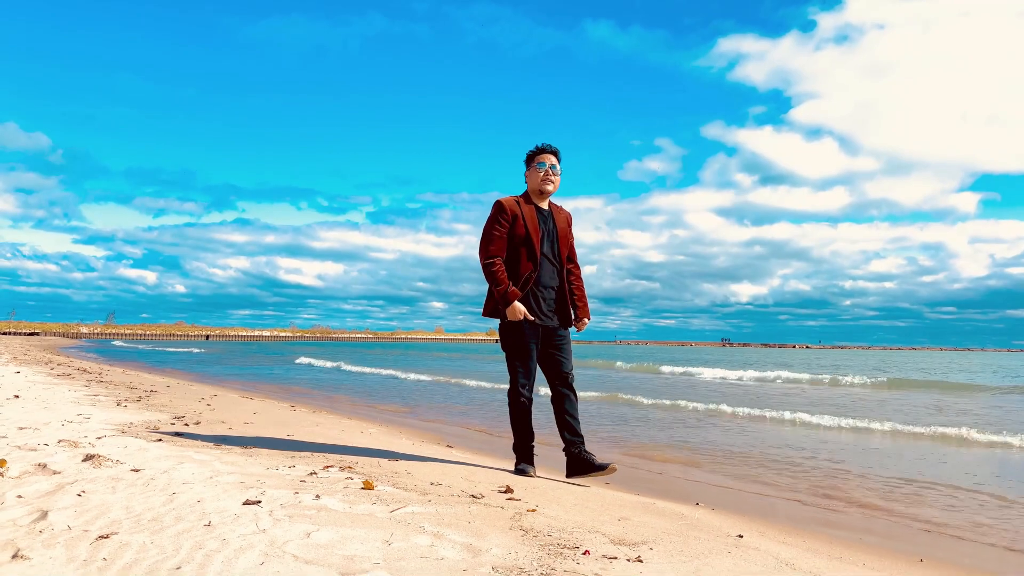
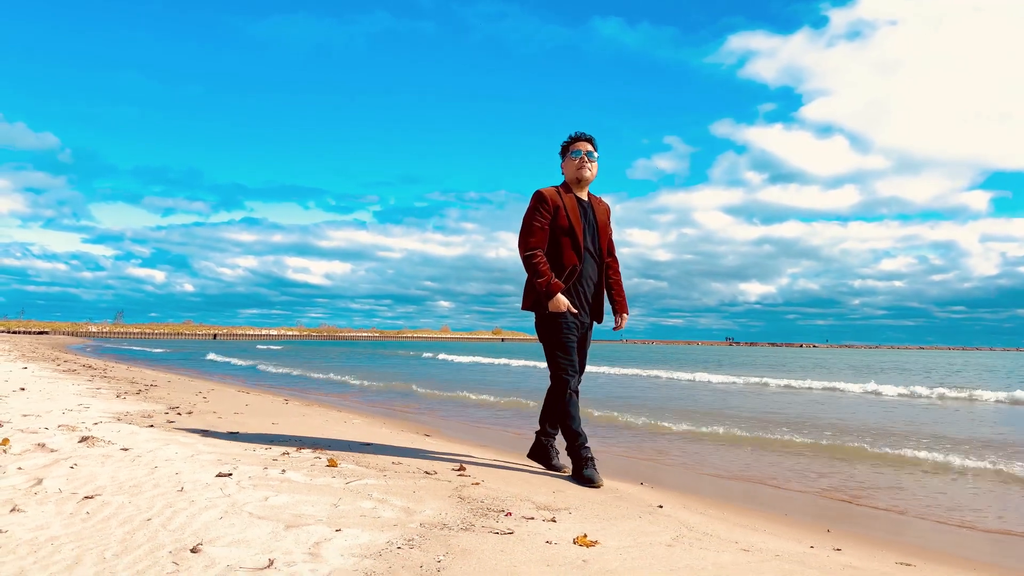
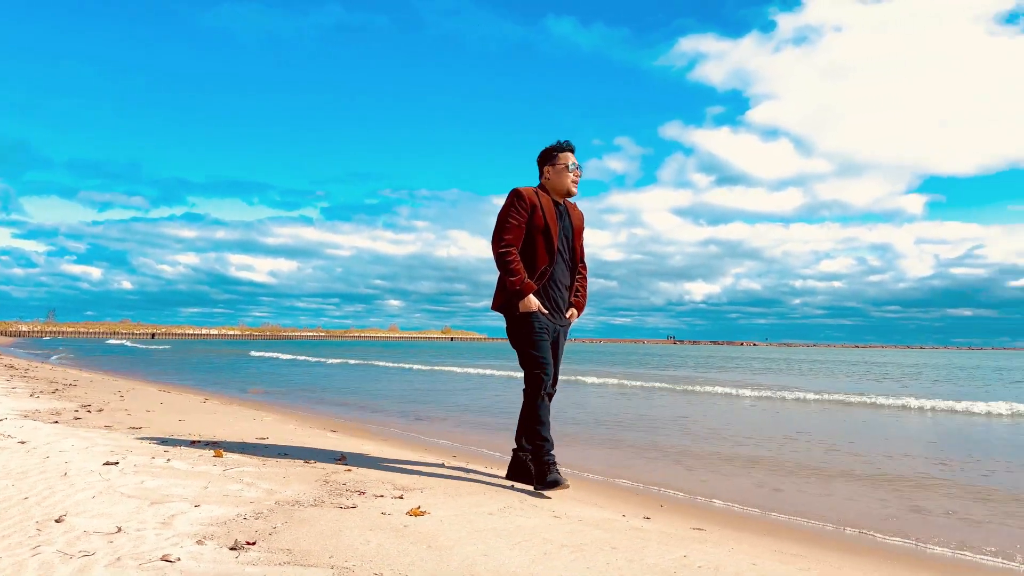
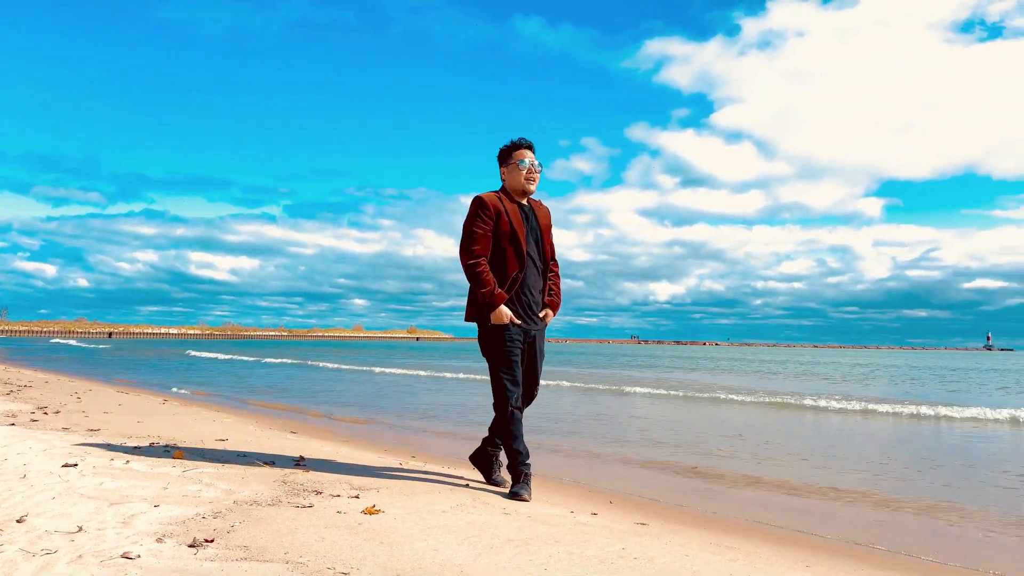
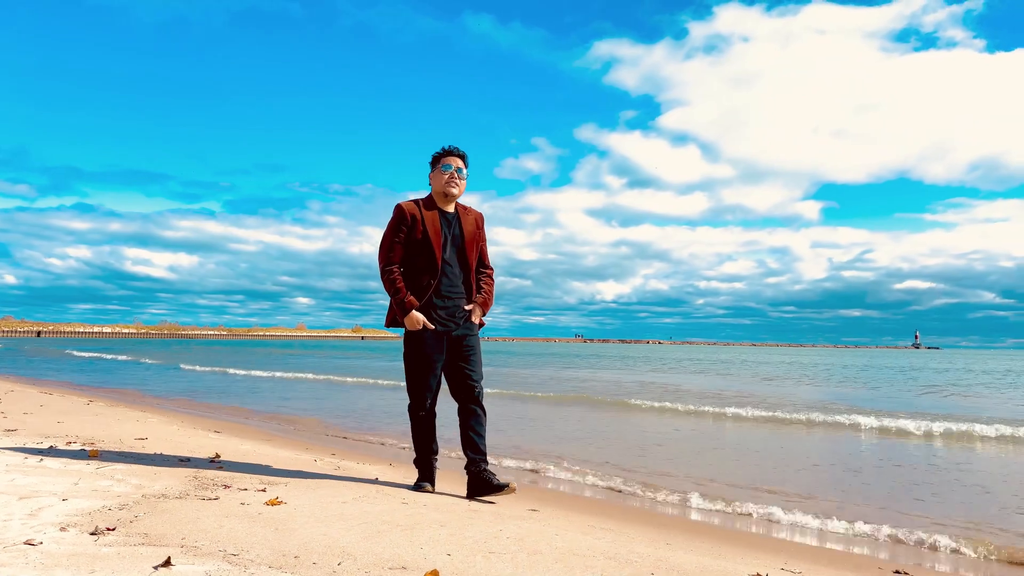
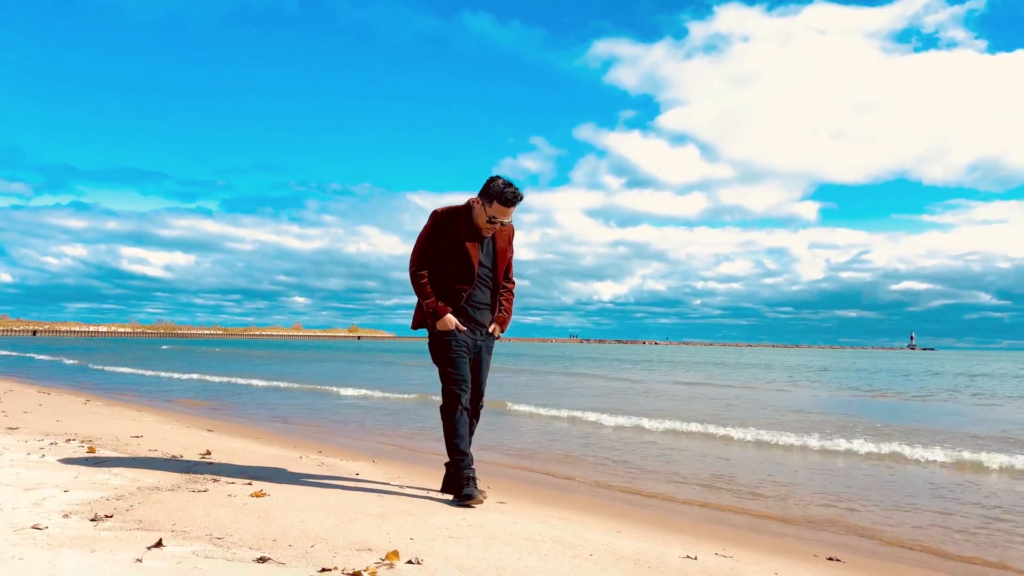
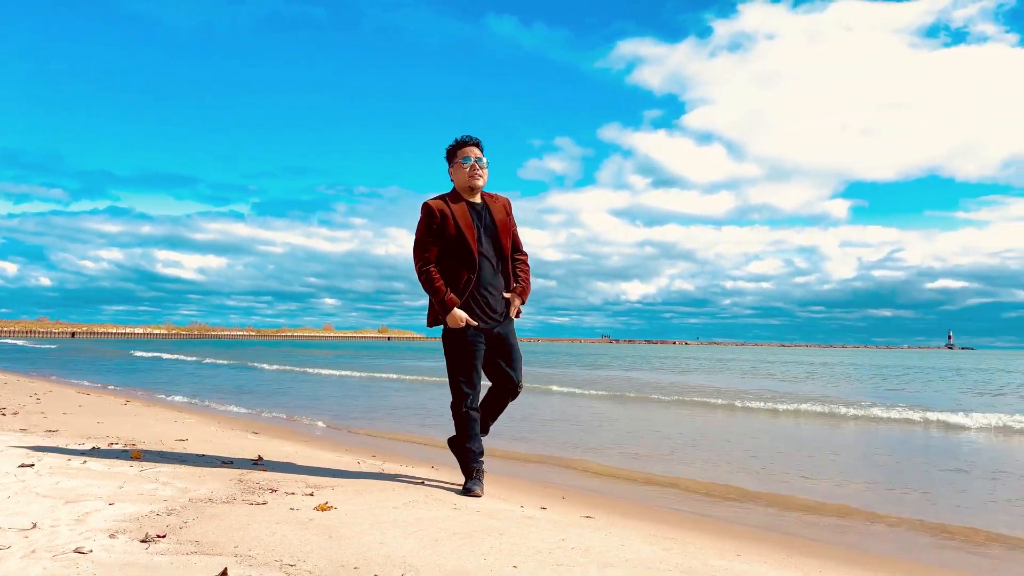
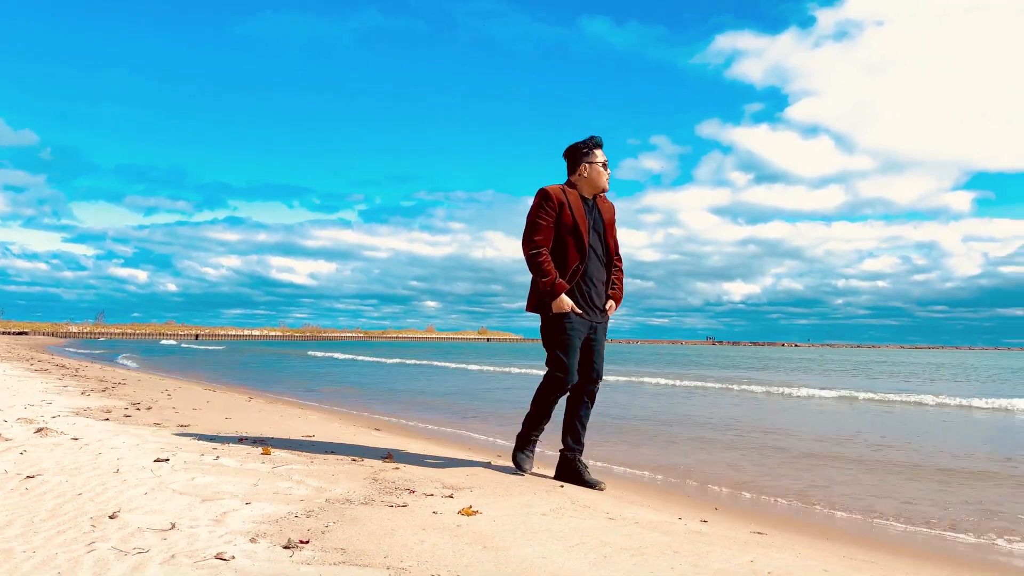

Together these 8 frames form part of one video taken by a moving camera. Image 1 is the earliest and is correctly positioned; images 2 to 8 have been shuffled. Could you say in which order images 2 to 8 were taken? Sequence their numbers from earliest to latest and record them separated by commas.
2, 8, 3, 4, 7, 5, 6
